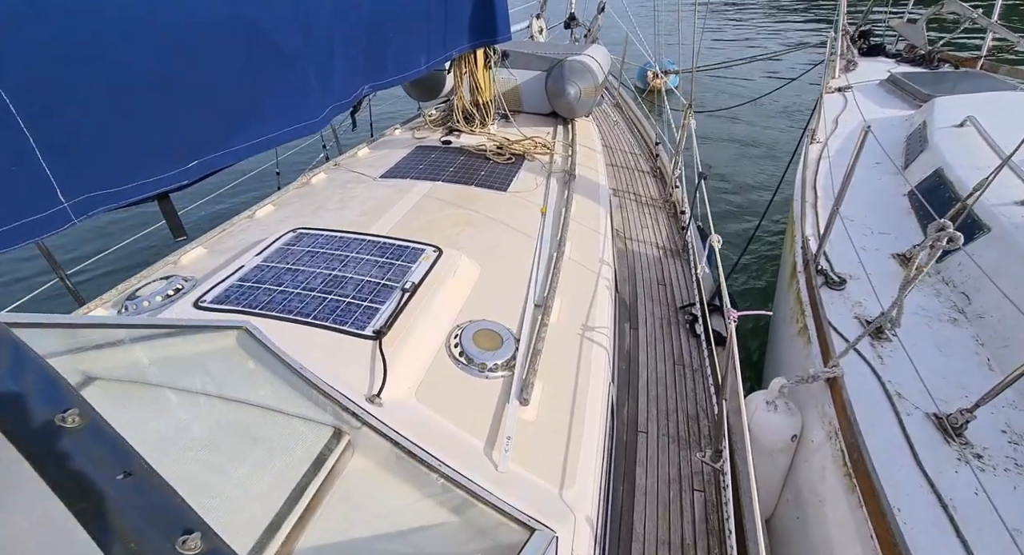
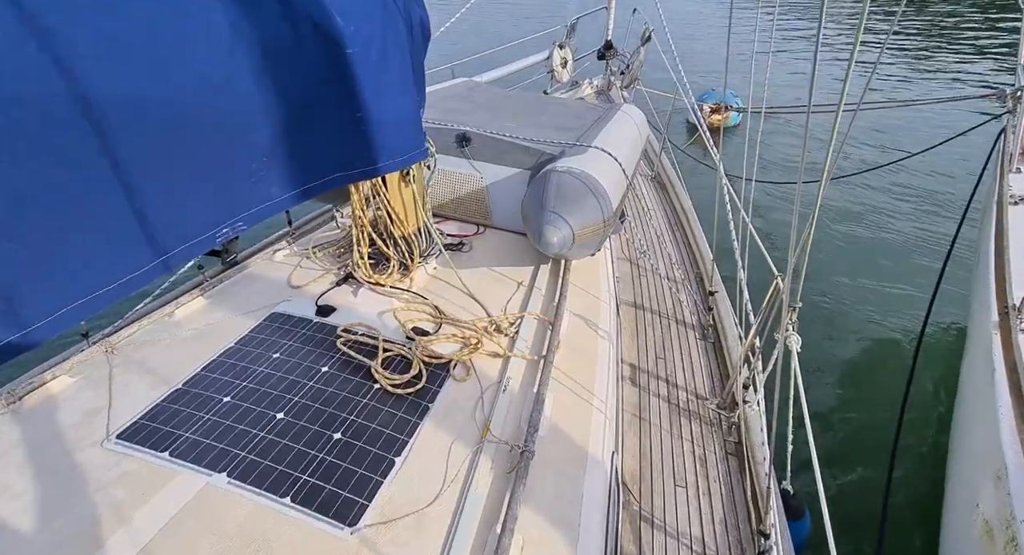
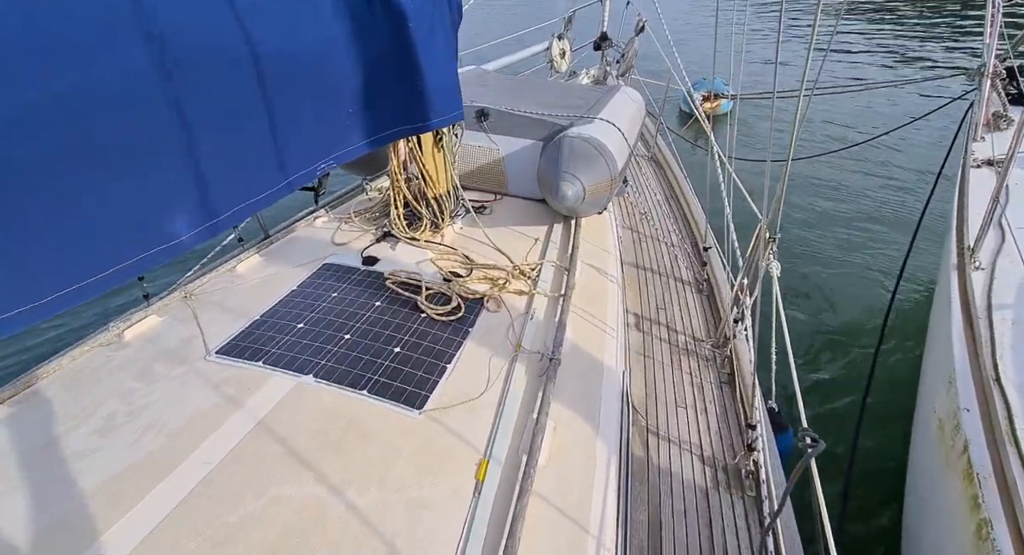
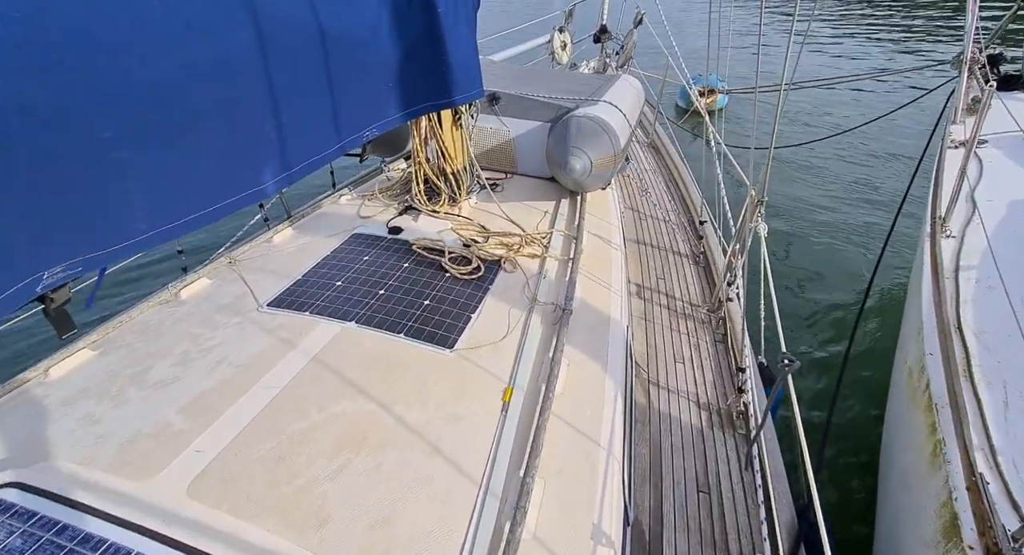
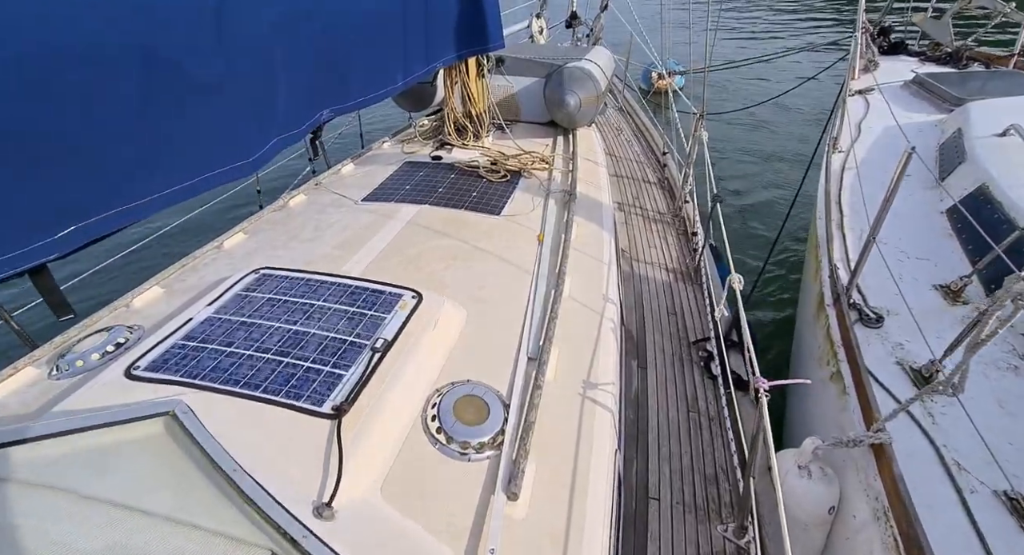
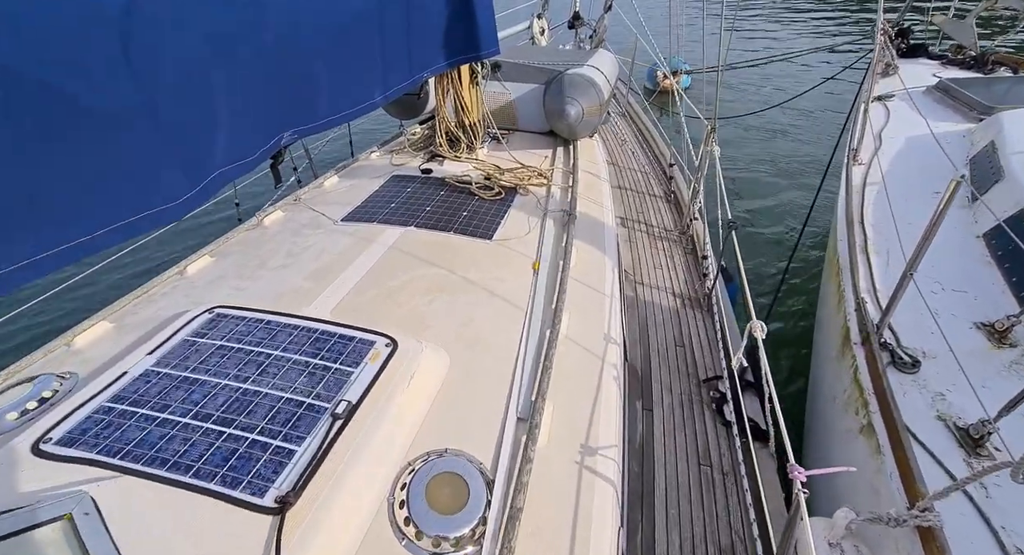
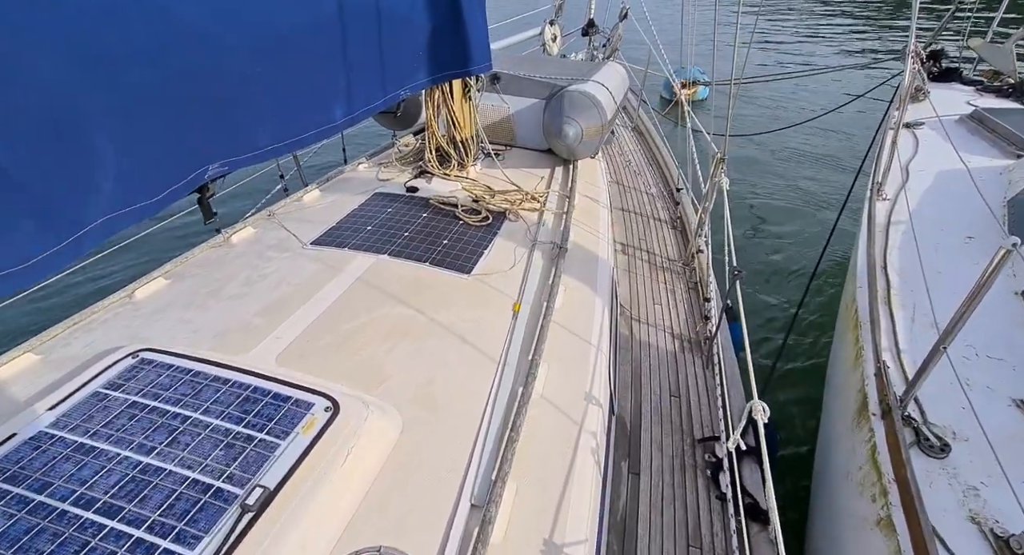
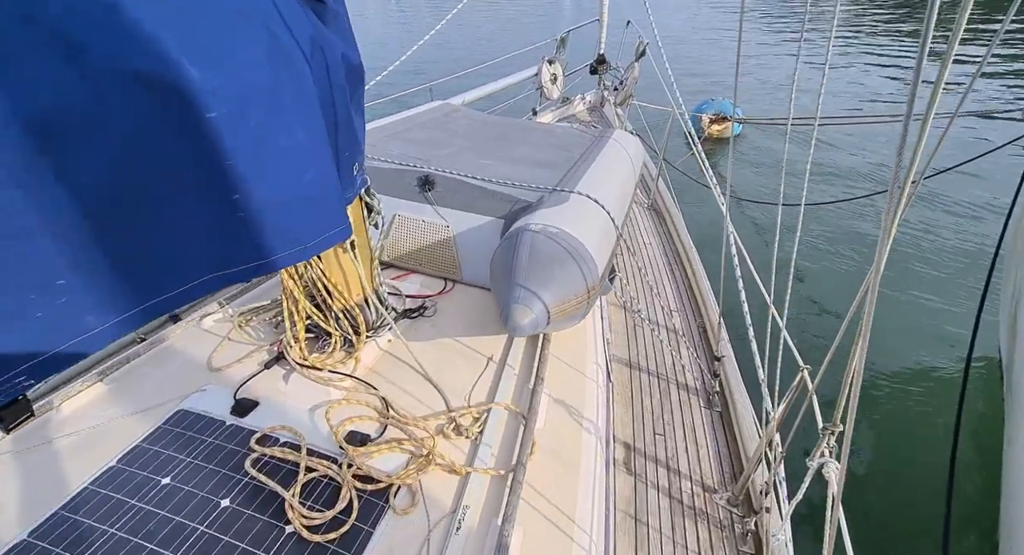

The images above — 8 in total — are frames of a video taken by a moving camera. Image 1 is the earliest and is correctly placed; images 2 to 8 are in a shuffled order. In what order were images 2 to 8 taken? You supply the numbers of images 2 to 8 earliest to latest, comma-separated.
5, 6, 7, 4, 3, 2, 8
